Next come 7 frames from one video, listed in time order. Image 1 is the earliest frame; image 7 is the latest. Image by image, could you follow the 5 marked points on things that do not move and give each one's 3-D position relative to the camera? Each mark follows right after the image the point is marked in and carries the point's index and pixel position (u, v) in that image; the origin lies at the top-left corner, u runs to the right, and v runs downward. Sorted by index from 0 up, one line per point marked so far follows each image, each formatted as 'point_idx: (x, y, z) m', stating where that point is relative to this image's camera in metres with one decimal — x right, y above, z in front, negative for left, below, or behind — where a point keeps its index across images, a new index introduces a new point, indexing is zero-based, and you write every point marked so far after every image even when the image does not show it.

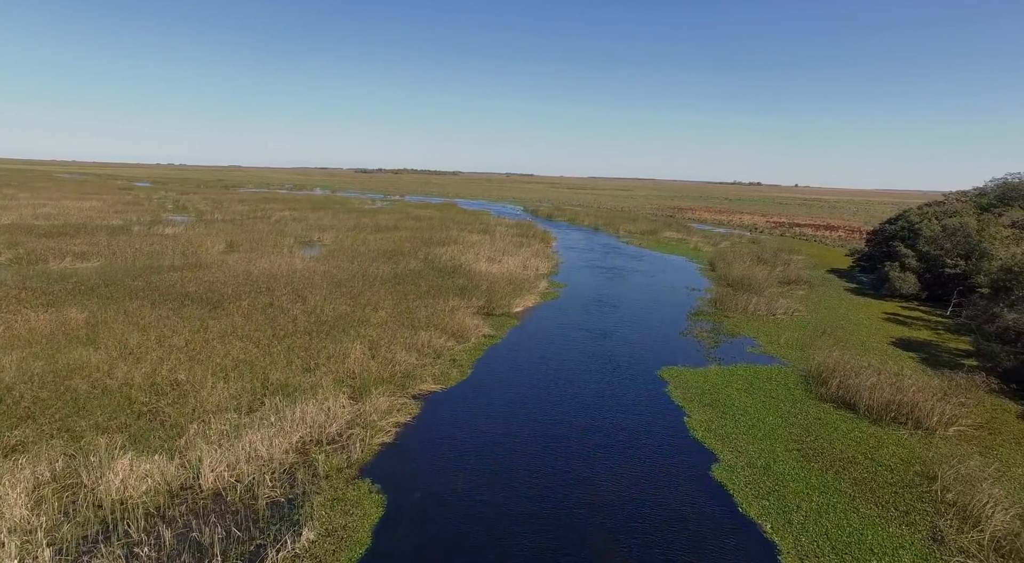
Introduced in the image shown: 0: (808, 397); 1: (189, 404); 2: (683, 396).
0: (+7.2, -2.8, +14.8) m
1: (-6.5, -2.5, +12.2) m
2: (+4.3, -2.8, +15.0) m
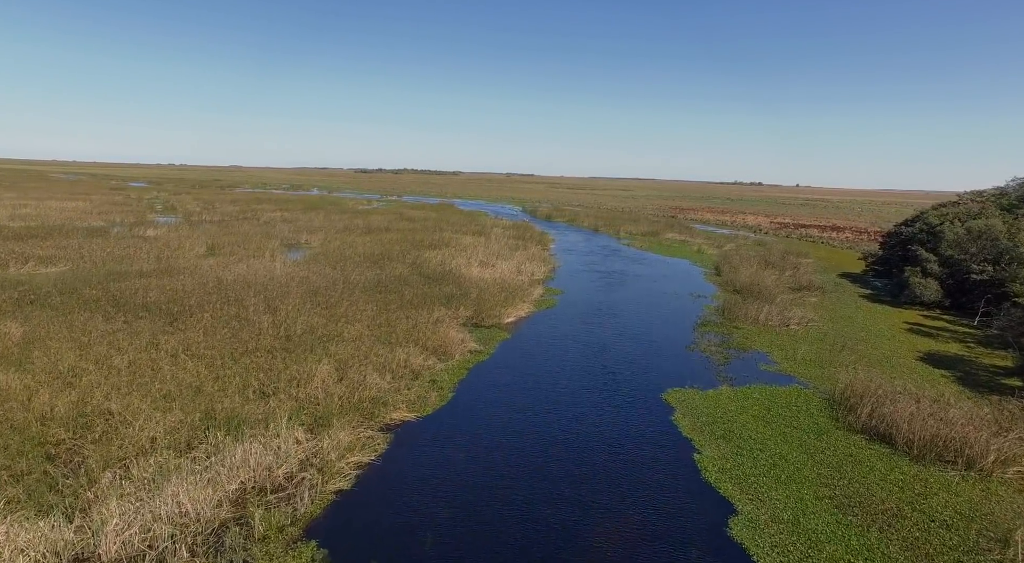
0: (+6.9, -3.1, +12.9) m
1: (-6.9, -2.8, +10.4) m
2: (+3.9, -3.1, +13.2) m
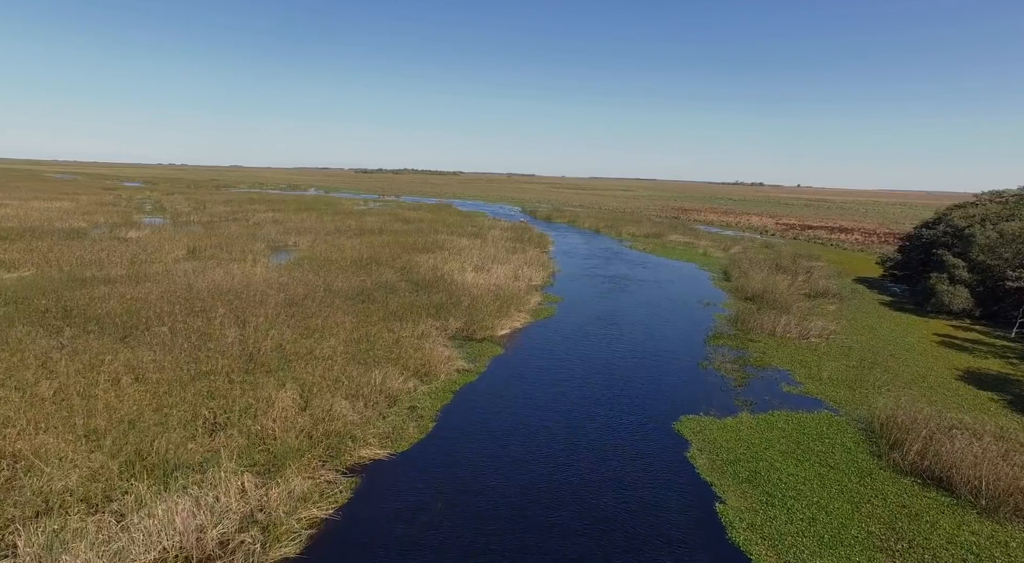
0: (+6.7, -3.4, +11.0) m
1: (-7.1, -3.0, +8.6) m
2: (+3.7, -3.4, +11.3) m
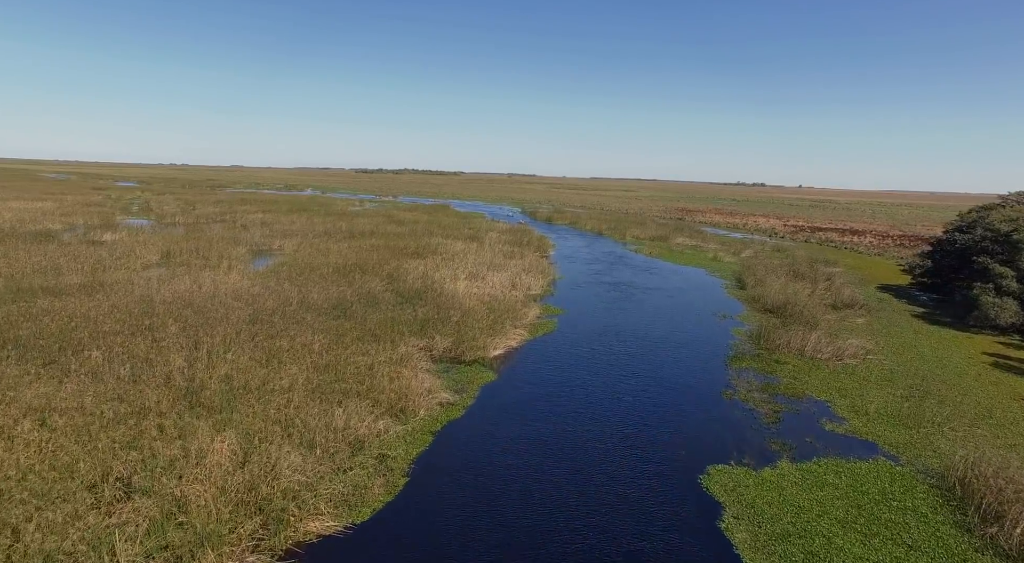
0: (+6.5, -3.8, +8.6) m
1: (-7.2, -3.4, +6.2) m
2: (+3.6, -3.8, +8.9) m
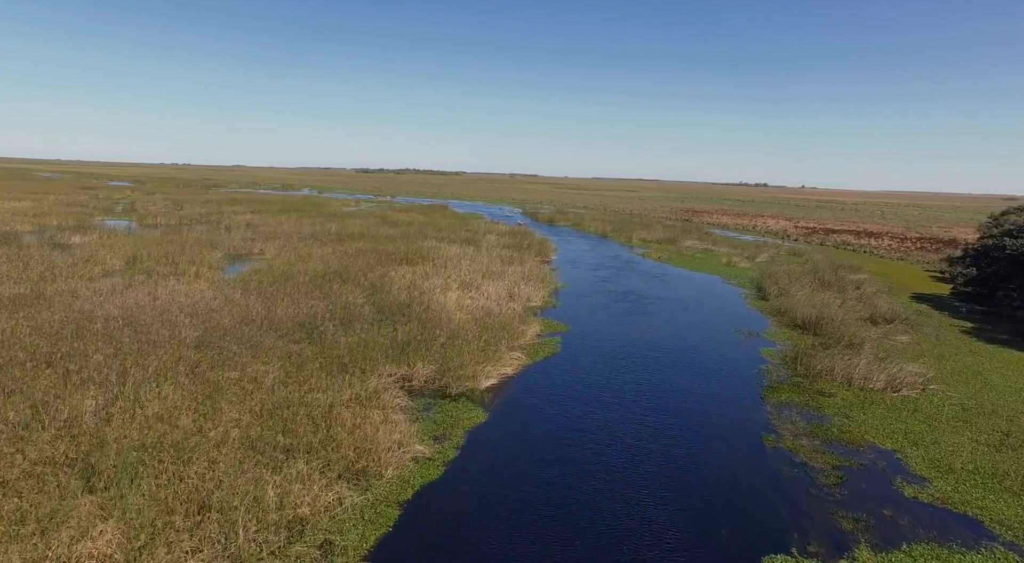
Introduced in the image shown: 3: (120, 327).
0: (+6.4, -4.2, +5.9) m
1: (-7.4, -3.8, +3.4) m
2: (+3.4, -4.2, +6.1) m
3: (-10.2, -1.3, +15.7) m
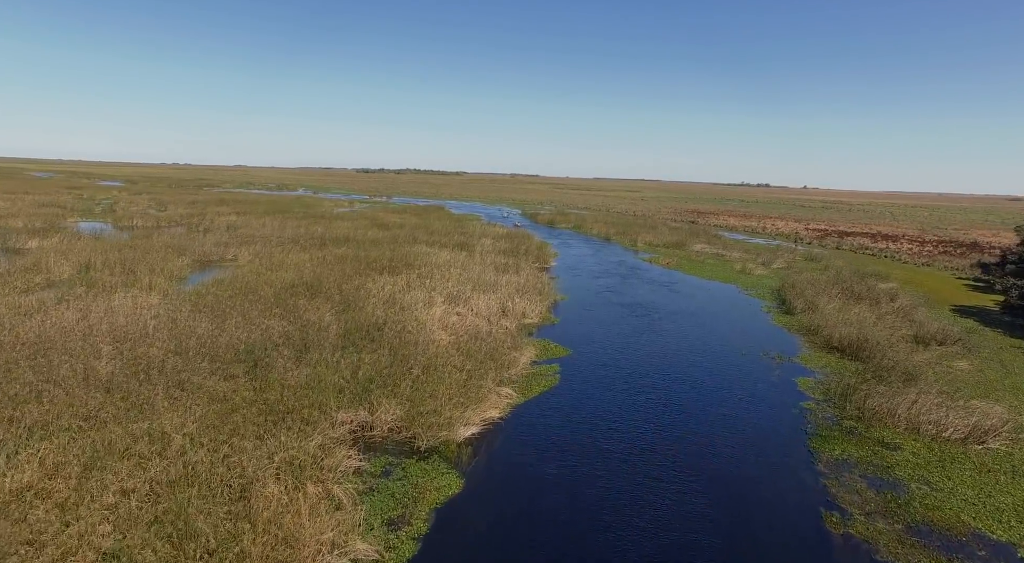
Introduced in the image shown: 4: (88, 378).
0: (+6.1, -4.6, +2.9) m
1: (-7.7, -4.2, +0.5) m
2: (+3.1, -4.7, +3.2) m
3: (-10.4, -1.7, +12.8) m
4: (-8.3, -1.9, +11.7) m
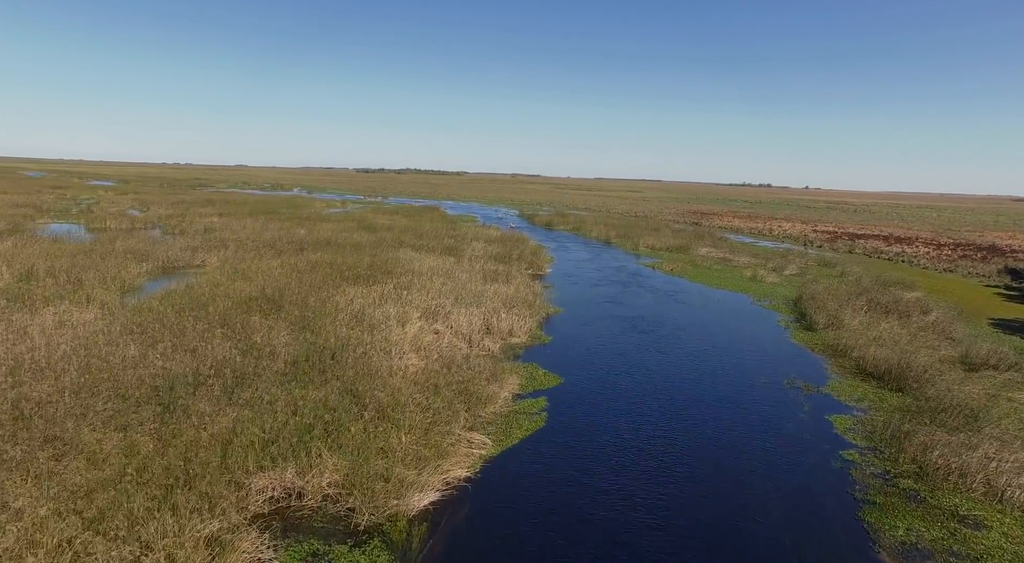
0: (+5.6, -5.0, +0.3) m
1: (-8.1, -4.6, -2.1) m
2: (+2.7, -5.1, +0.5) m
3: (-10.9, -2.1, +10.2) m
4: (-8.8, -2.3, +9.1) m
